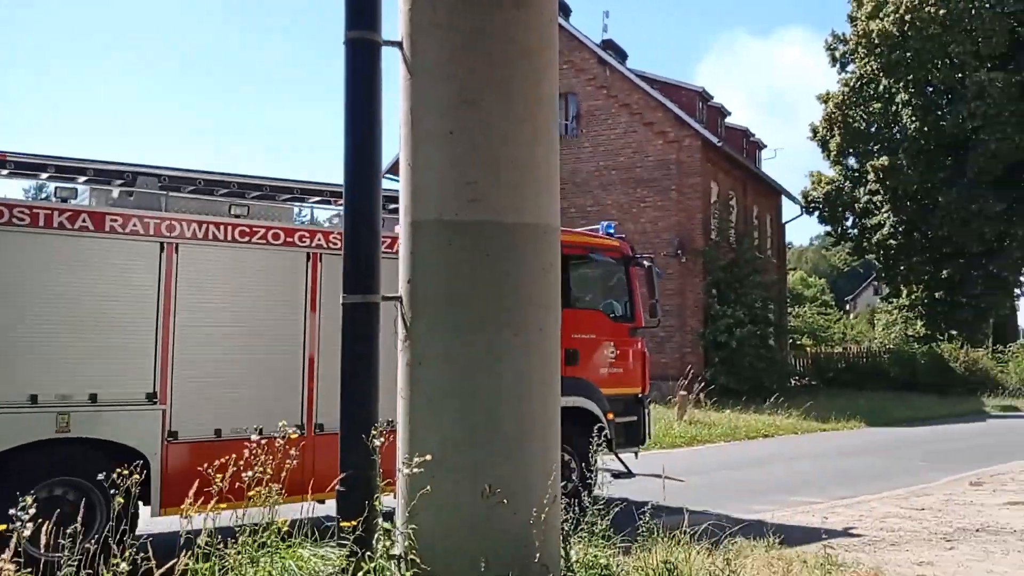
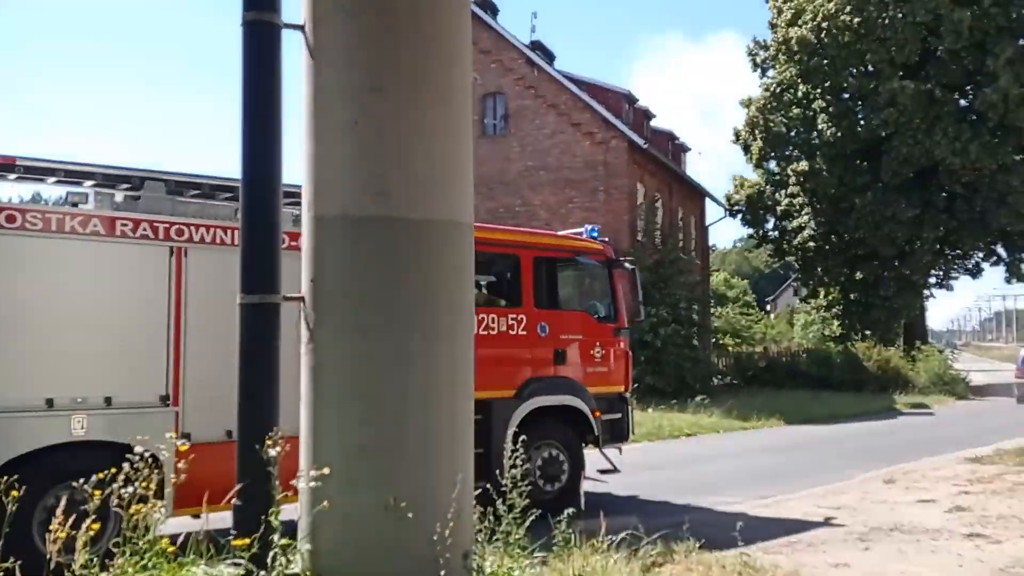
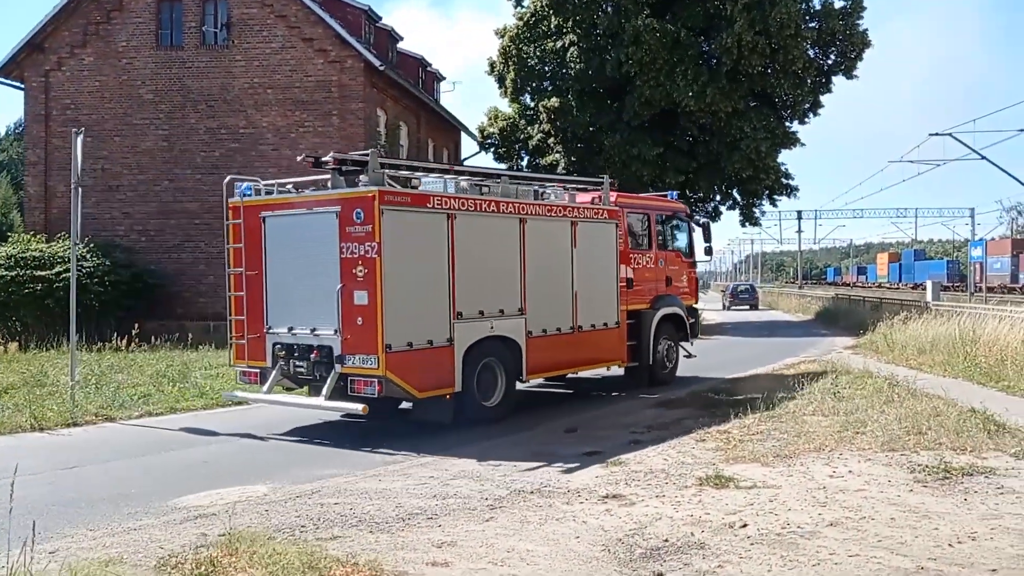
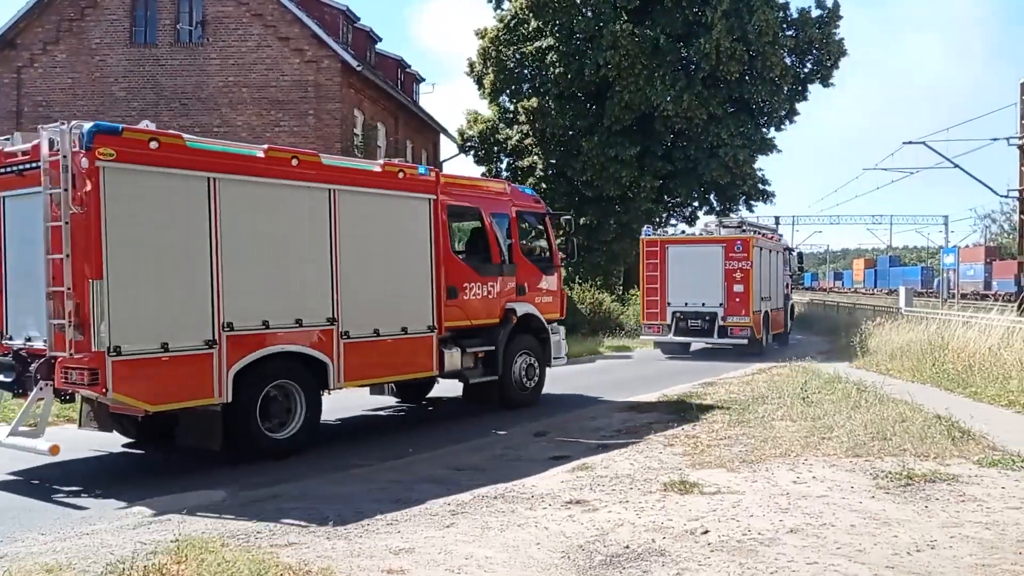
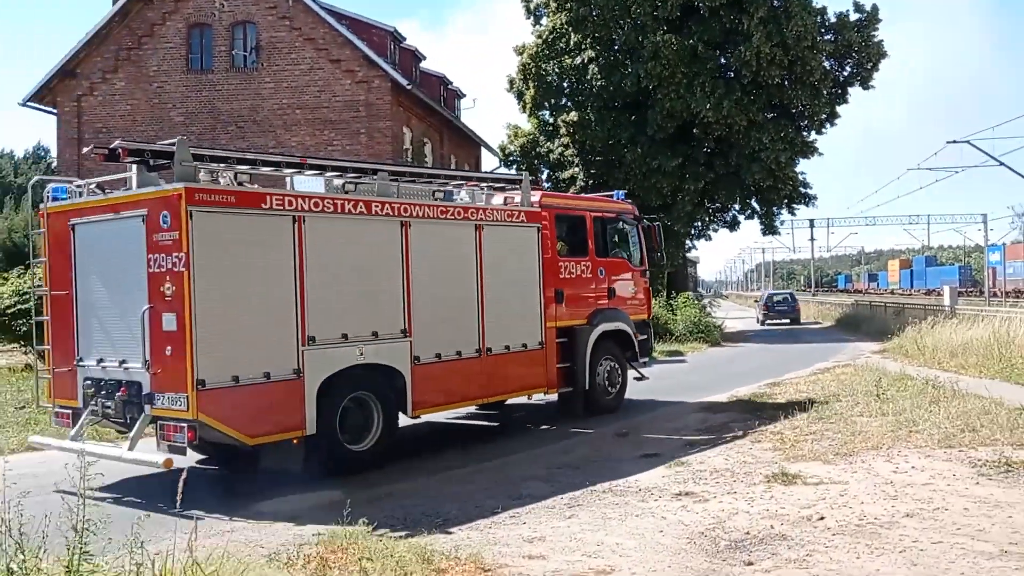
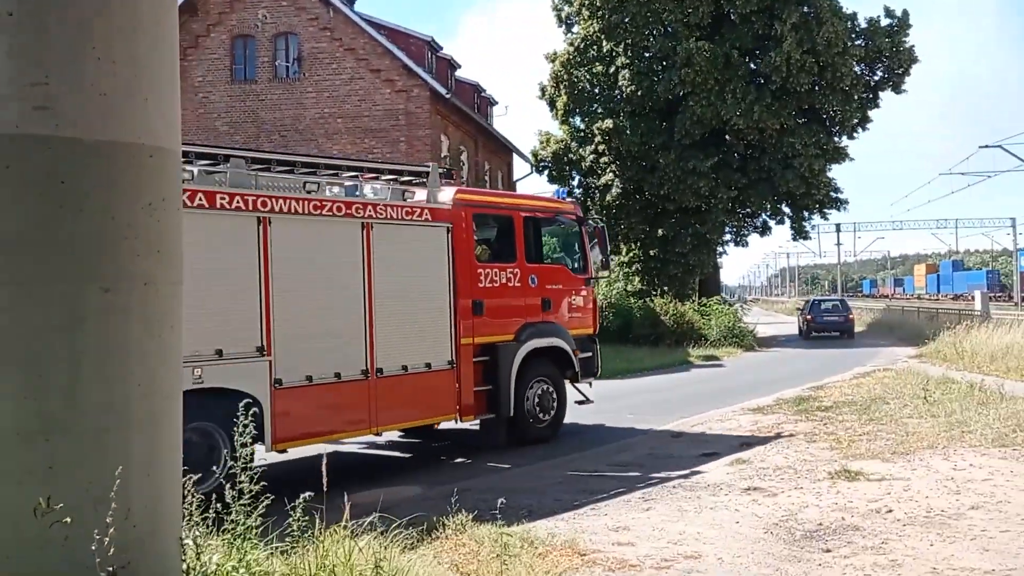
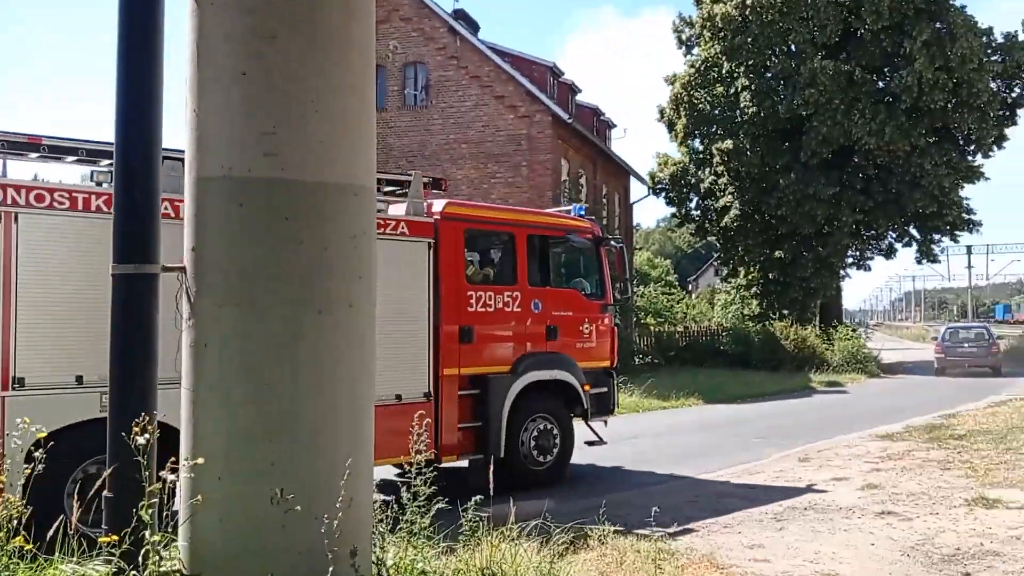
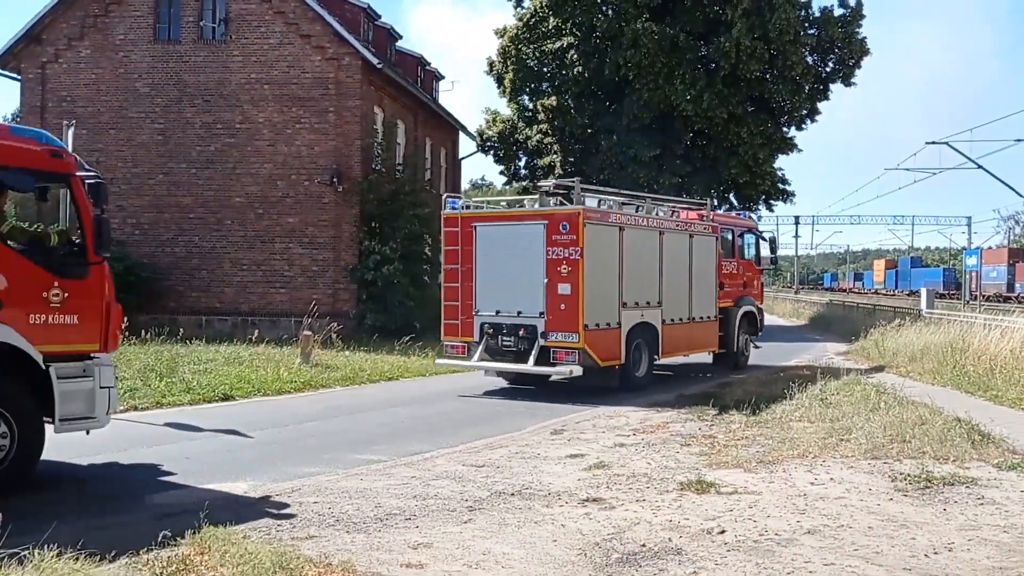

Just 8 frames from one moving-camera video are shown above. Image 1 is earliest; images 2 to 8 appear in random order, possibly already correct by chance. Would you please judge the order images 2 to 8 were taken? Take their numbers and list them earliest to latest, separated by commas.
2, 7, 6, 5, 3, 8, 4
